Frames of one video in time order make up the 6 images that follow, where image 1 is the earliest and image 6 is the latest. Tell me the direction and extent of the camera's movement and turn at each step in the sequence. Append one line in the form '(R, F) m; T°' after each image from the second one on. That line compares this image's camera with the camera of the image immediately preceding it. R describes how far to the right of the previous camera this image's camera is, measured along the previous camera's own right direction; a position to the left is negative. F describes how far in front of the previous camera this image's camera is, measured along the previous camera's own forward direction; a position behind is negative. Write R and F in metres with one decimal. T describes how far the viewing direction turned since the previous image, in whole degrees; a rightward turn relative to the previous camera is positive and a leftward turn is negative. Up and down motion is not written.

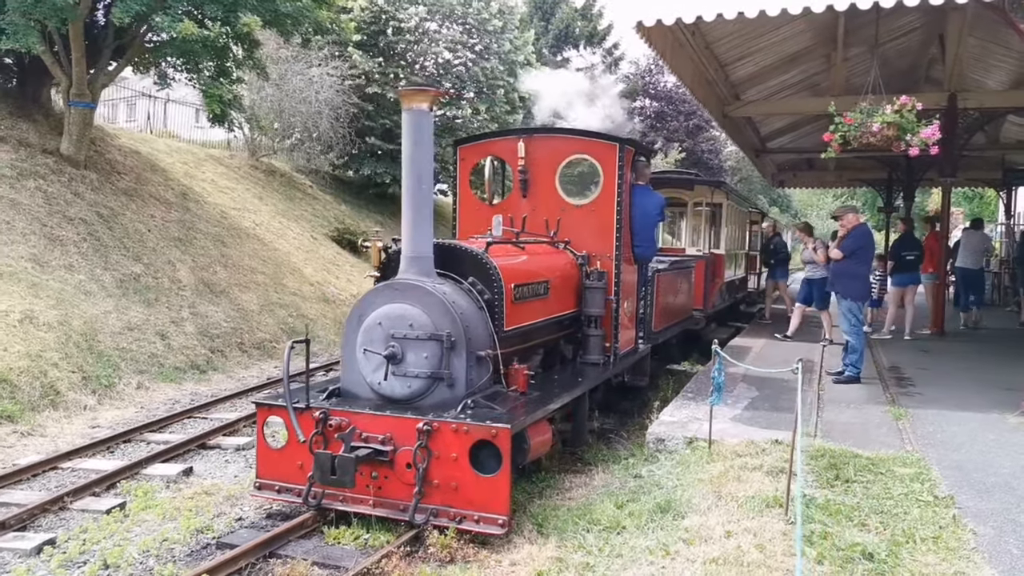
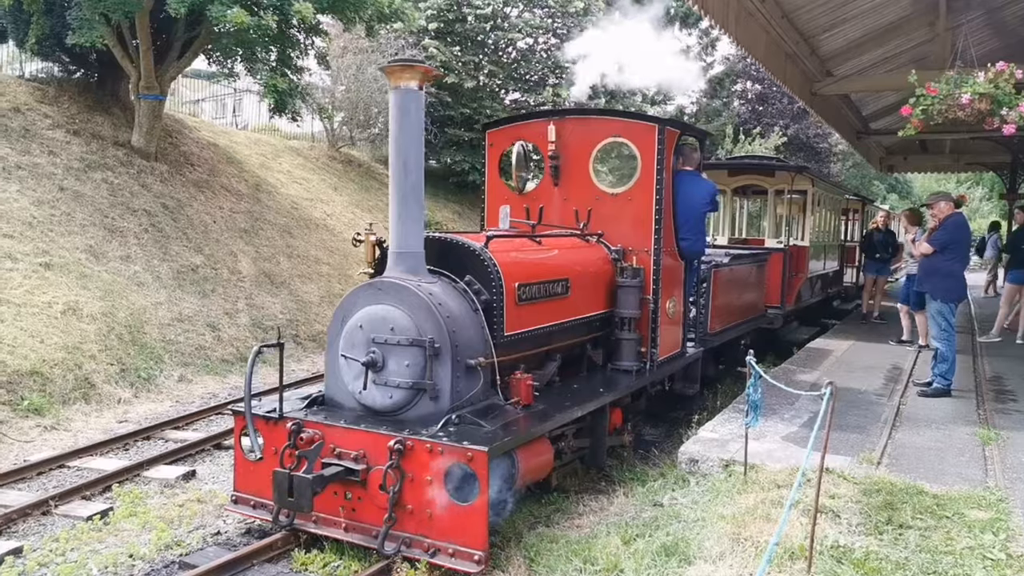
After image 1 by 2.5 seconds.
(+0.6, +0.6) m; -7°
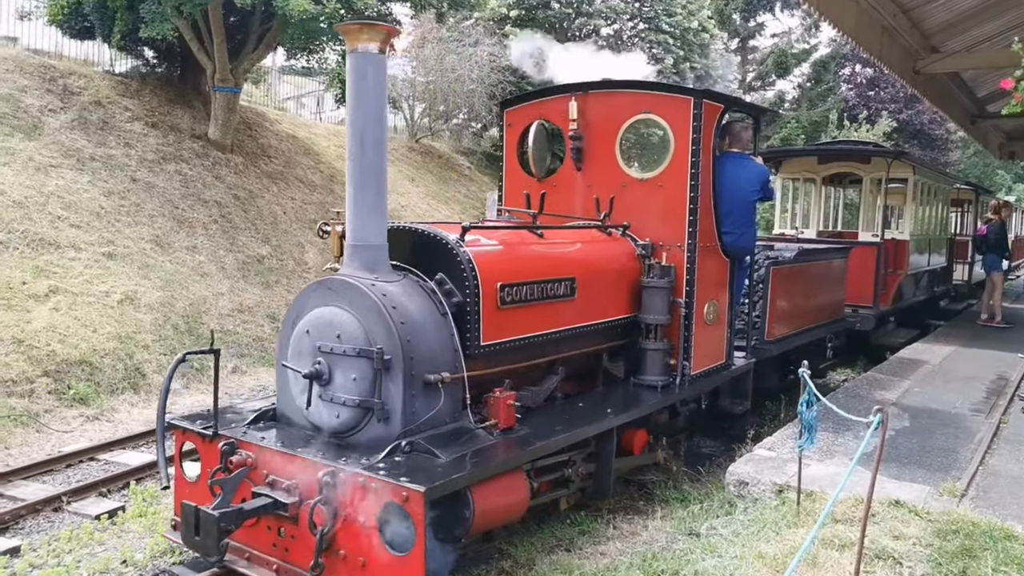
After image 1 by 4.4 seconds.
(+0.4, +0.5) m; -7°
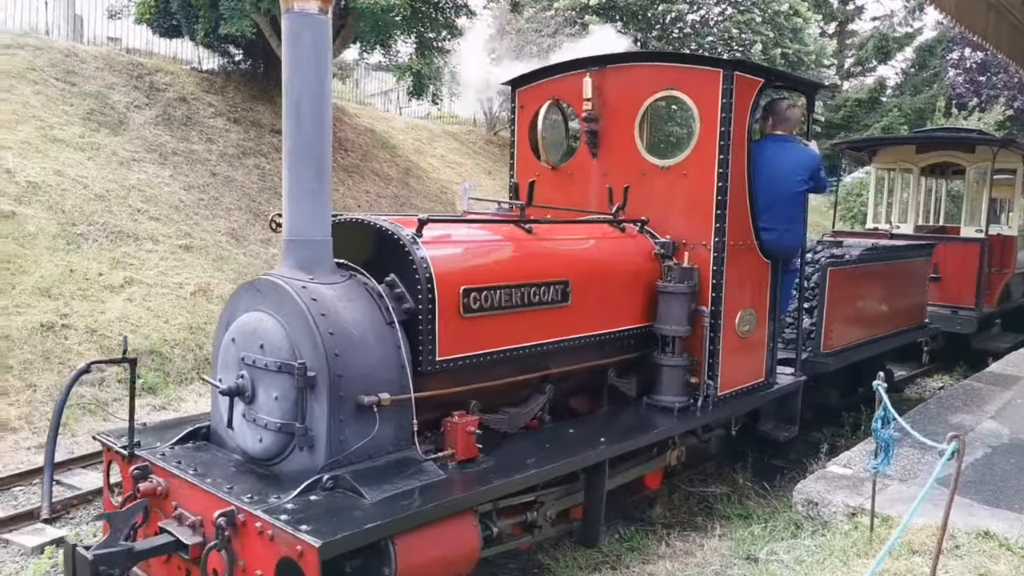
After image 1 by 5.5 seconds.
(+0.2, +0.3) m; -6°
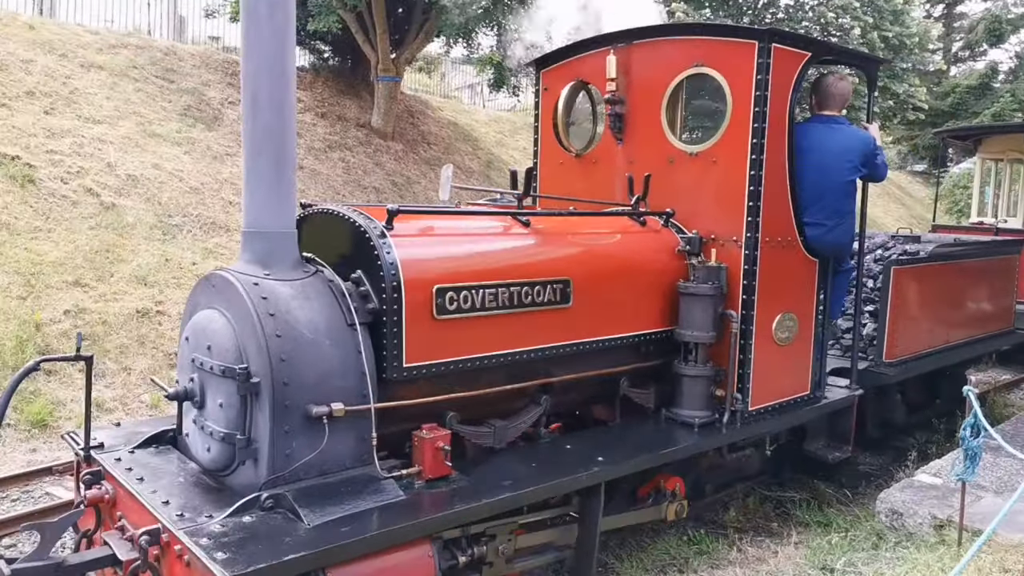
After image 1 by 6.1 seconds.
(+0.2, +0.2) m; -6°
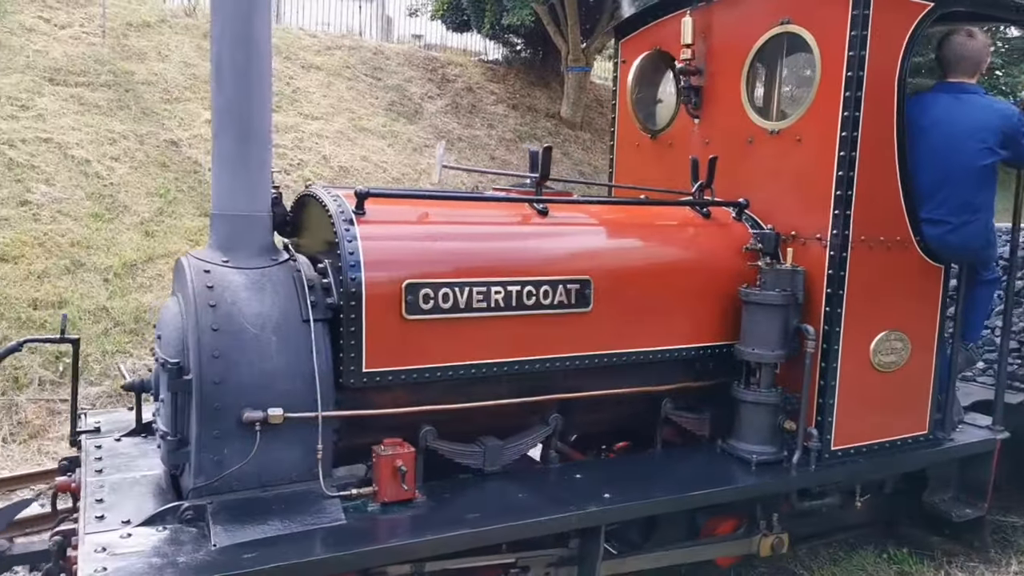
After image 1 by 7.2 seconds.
(+0.3, +0.2) m; -14°
